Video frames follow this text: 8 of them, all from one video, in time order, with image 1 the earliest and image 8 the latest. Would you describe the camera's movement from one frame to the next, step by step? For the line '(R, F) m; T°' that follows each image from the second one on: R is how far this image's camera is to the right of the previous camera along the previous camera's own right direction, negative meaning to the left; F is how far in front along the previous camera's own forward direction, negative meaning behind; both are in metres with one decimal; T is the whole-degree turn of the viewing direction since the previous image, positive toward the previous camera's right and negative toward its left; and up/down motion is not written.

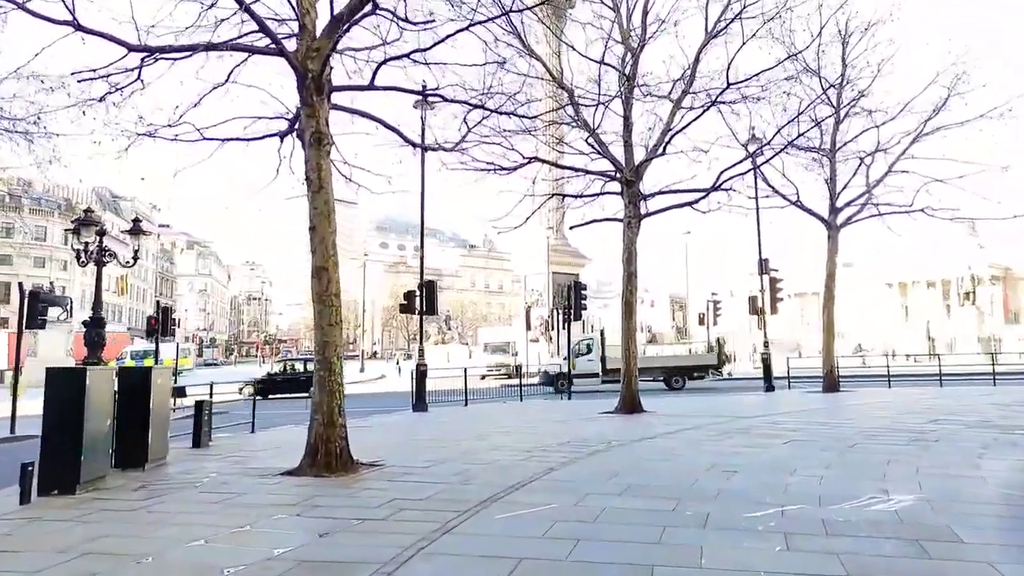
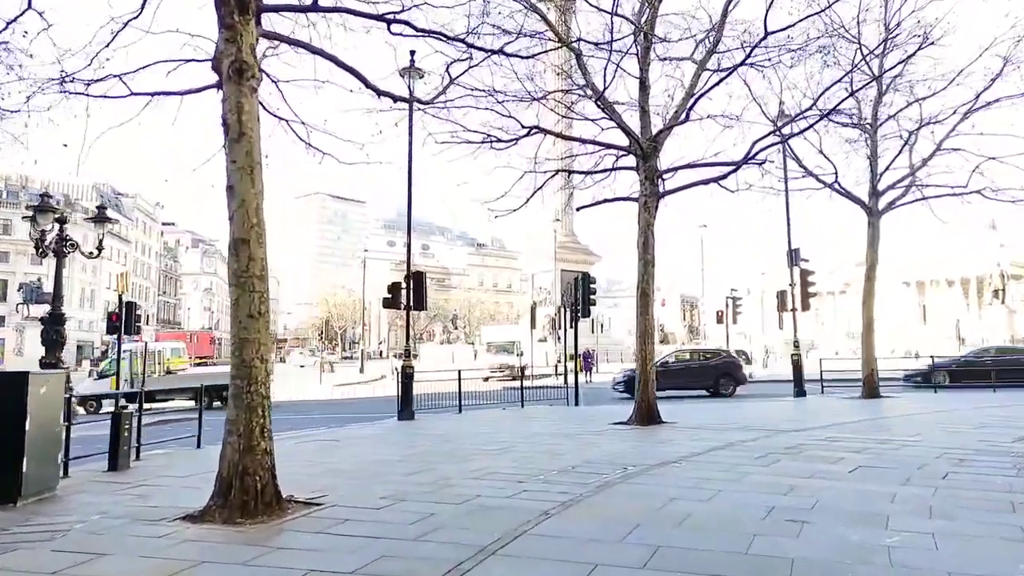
(+0.3, +2.4) m; -1°
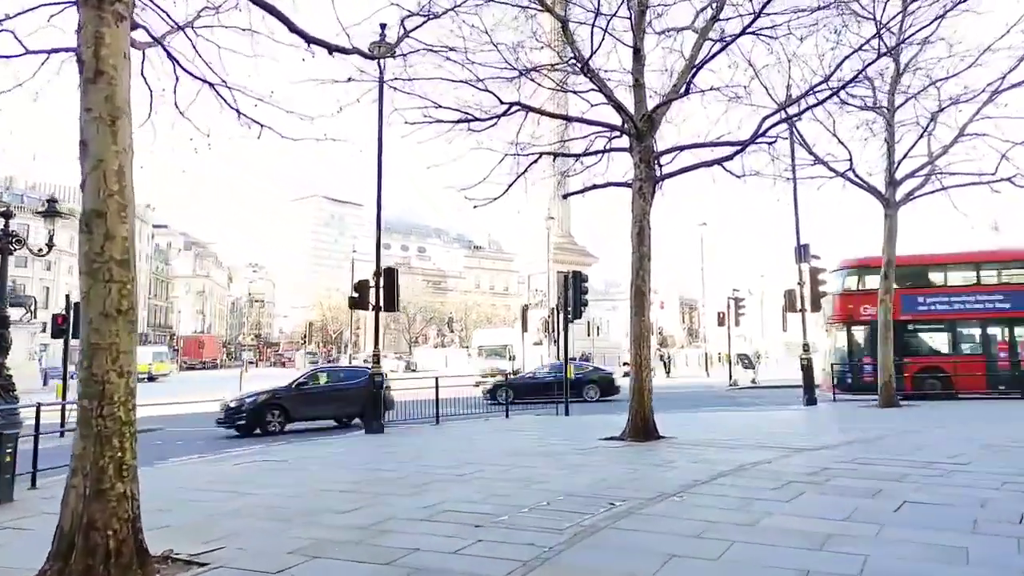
(+0.4, +1.8) m; 0°
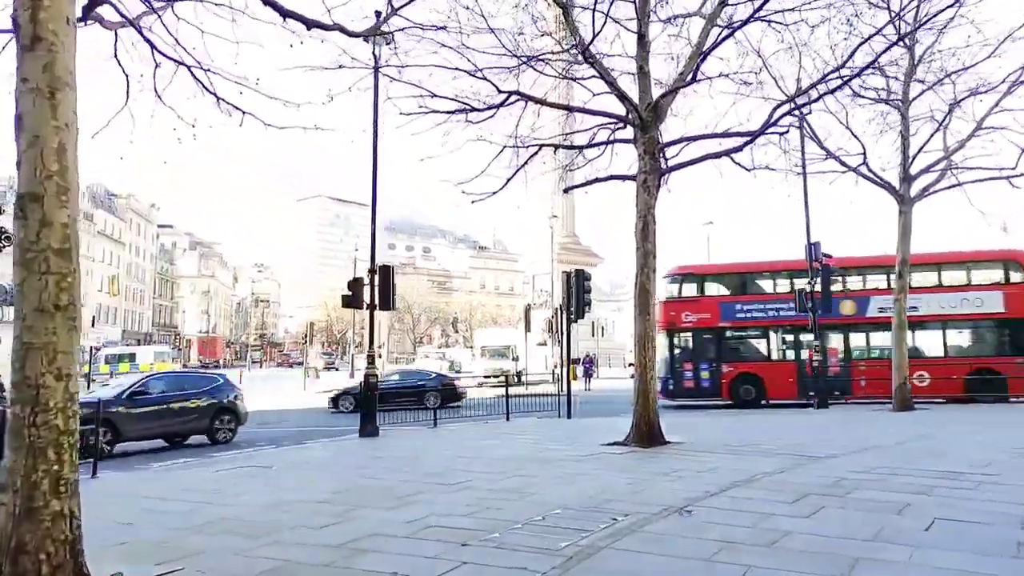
(+0.1, +0.6) m; 0°
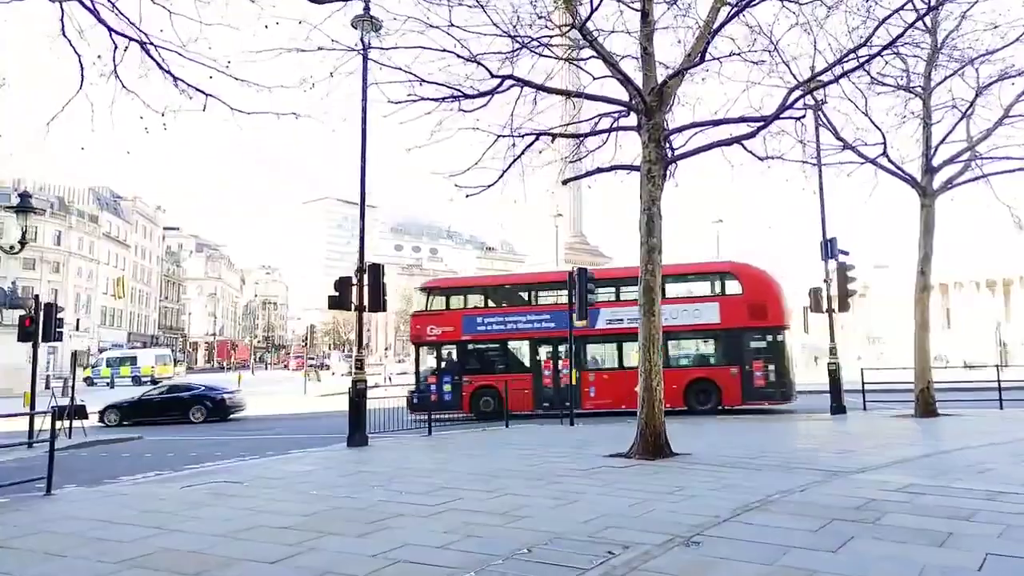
(+0.2, +0.9) m; -1°
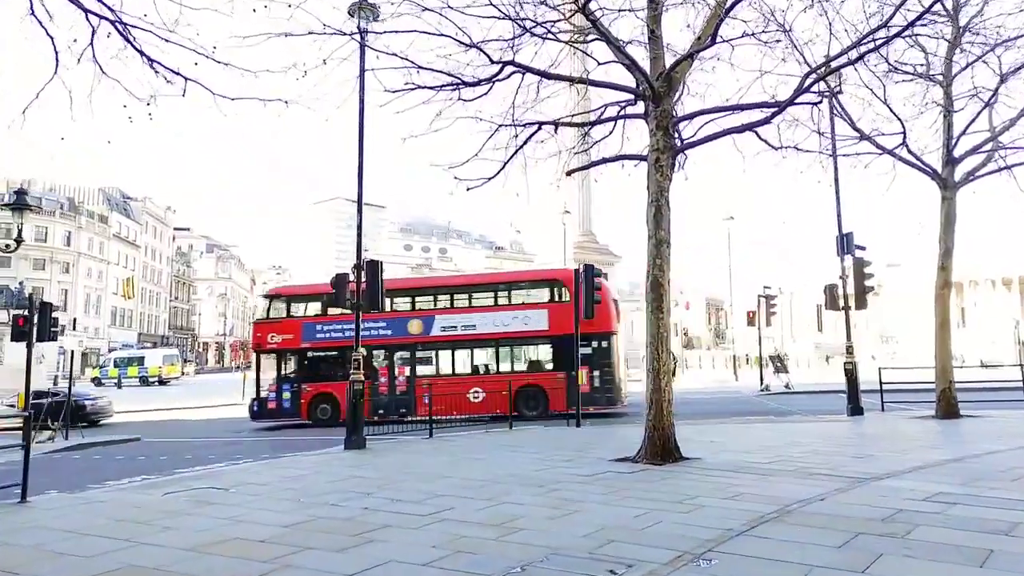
(+0.1, +0.5) m; -1°
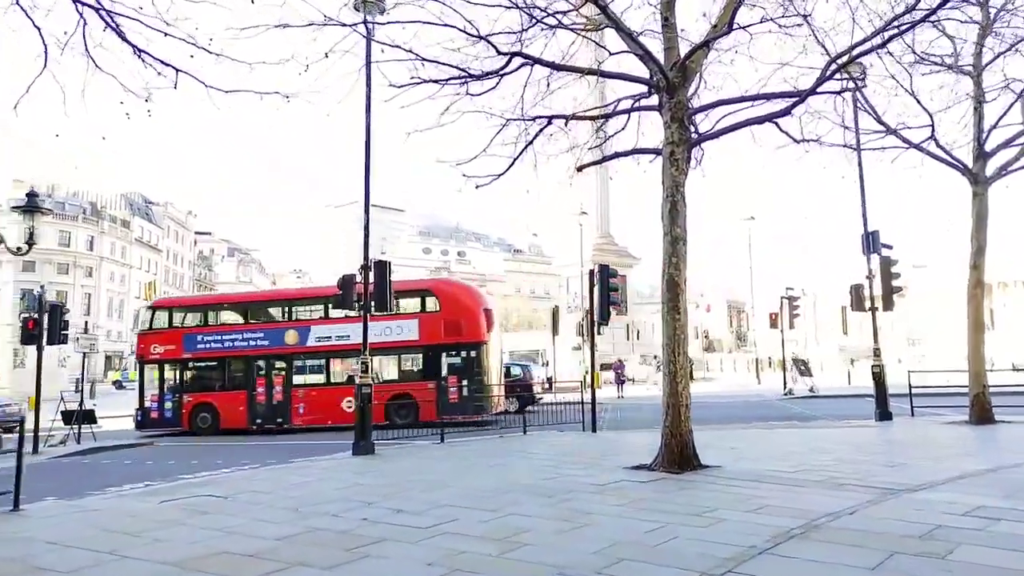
(+0.1, +0.4) m; -2°
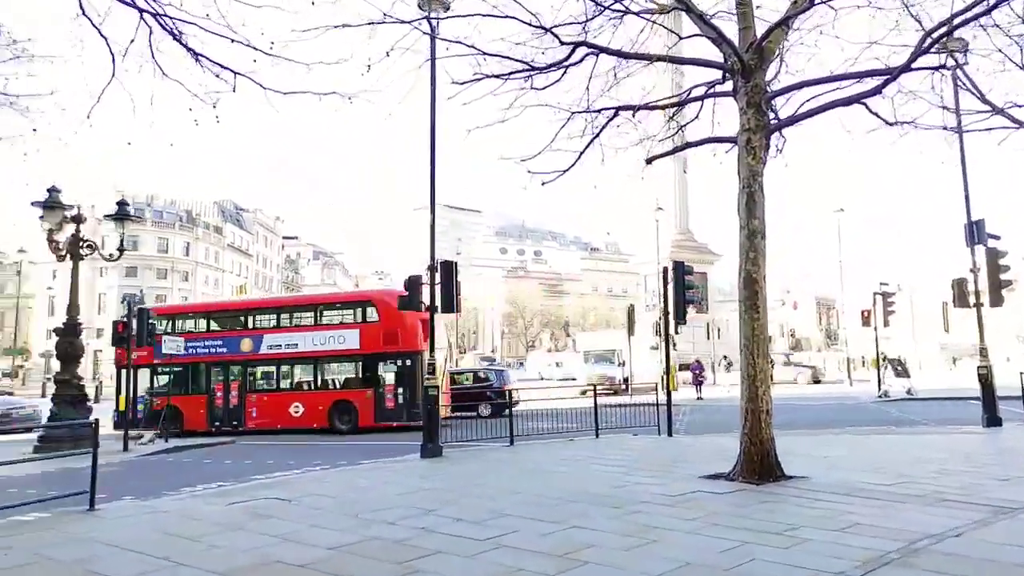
(+0.2, +0.4) m; -6°
